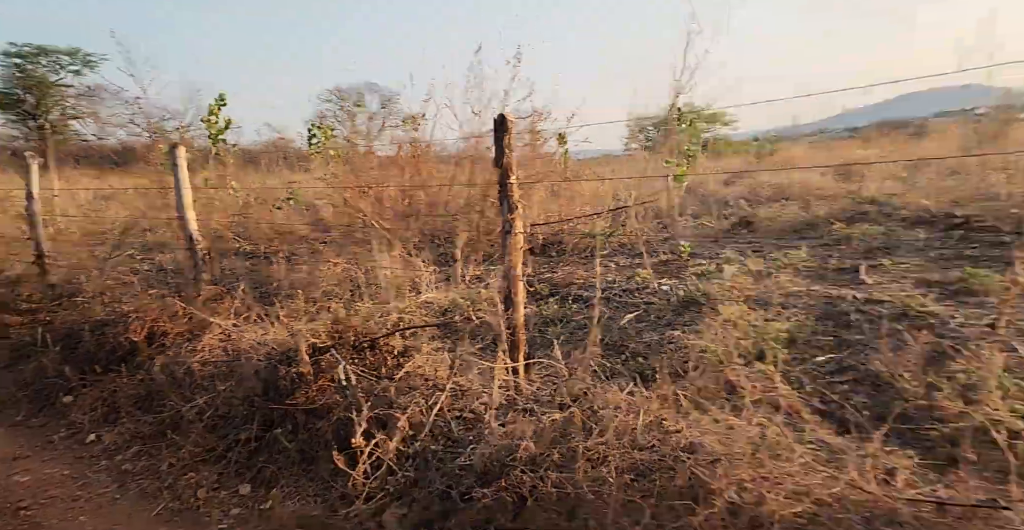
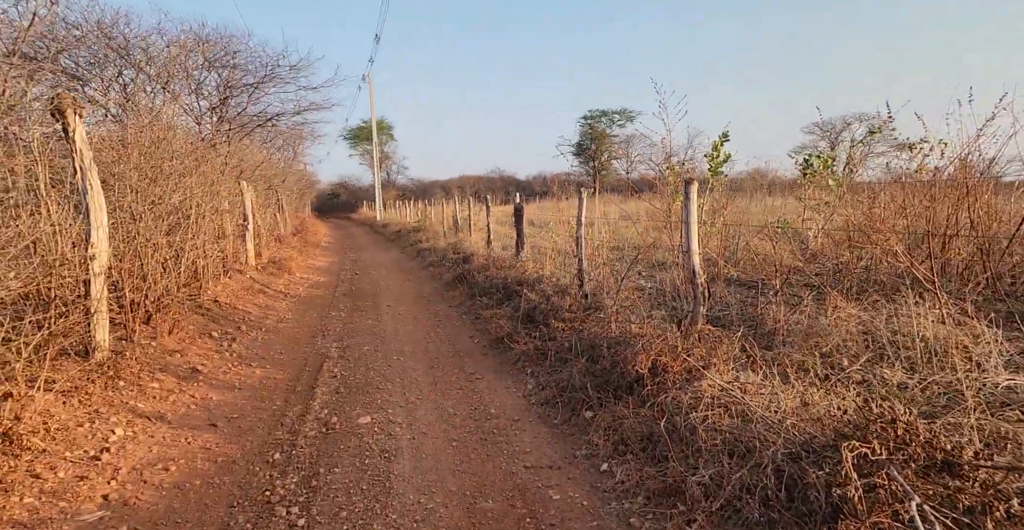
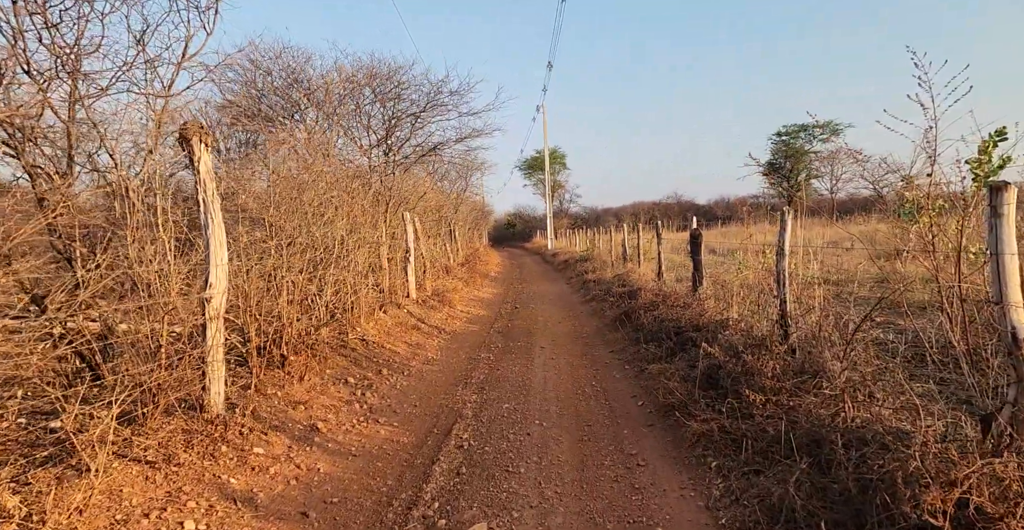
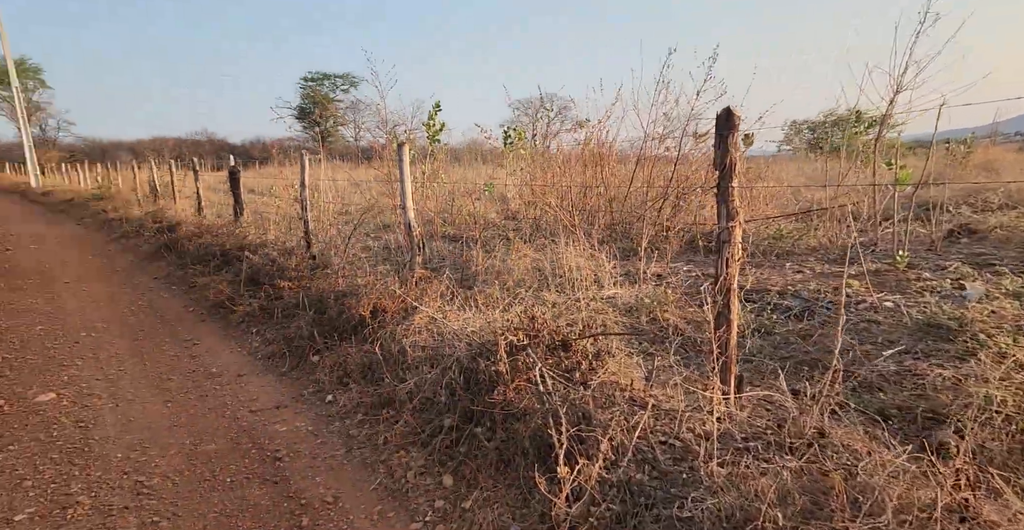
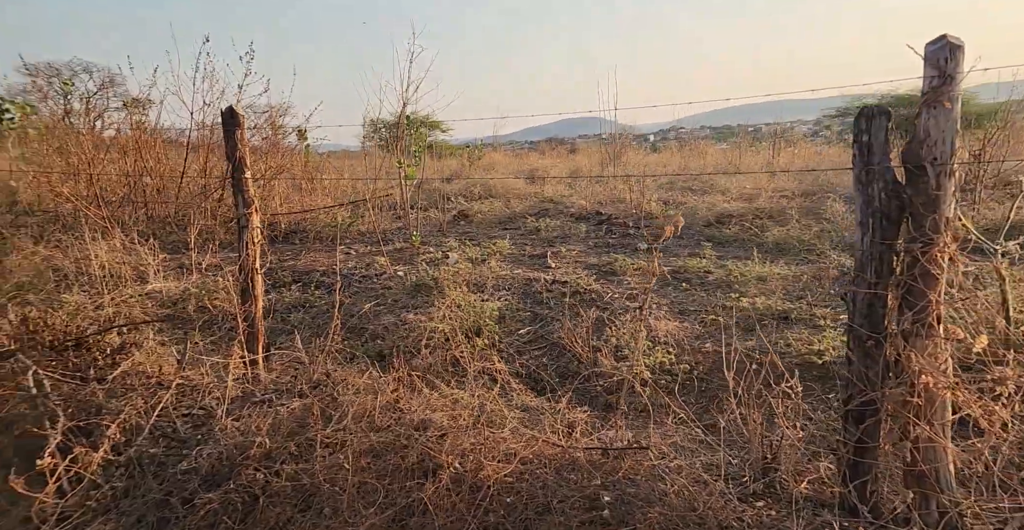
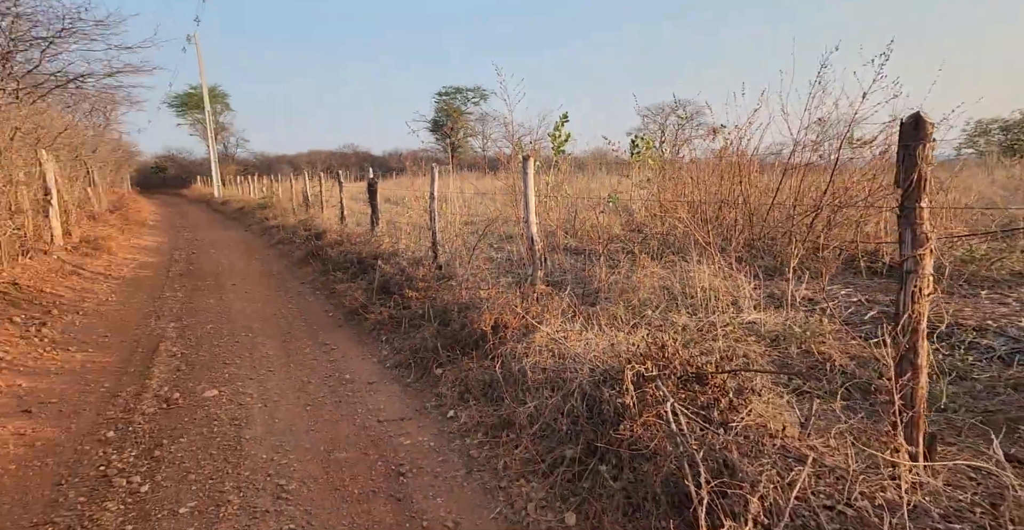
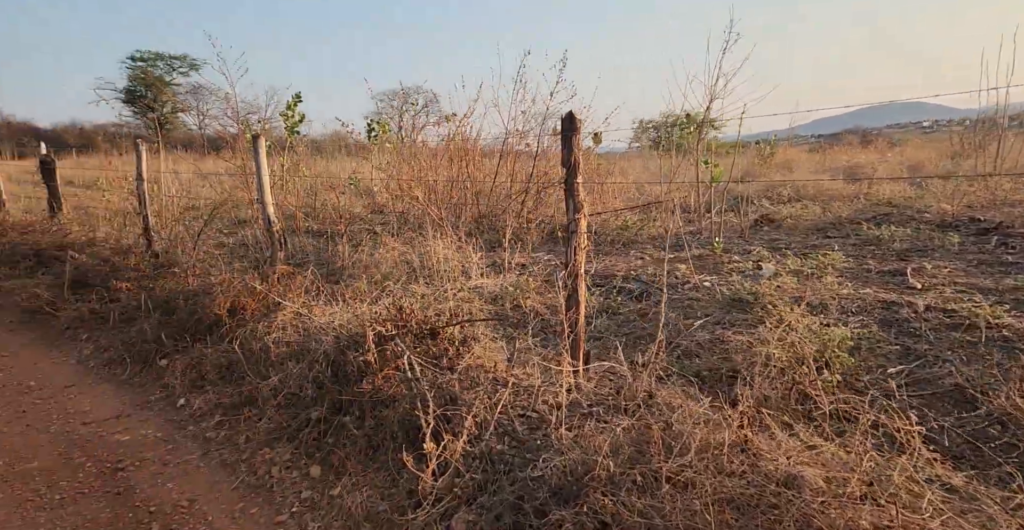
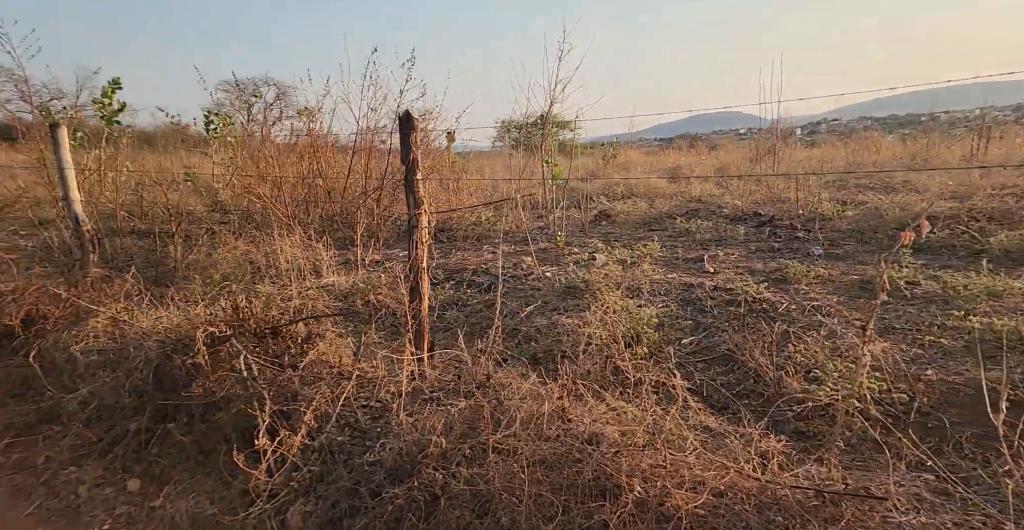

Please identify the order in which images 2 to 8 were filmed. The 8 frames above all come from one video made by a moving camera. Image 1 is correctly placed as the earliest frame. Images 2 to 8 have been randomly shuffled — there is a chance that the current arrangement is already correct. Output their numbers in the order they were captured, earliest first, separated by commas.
5, 8, 7, 4, 6, 2, 3
